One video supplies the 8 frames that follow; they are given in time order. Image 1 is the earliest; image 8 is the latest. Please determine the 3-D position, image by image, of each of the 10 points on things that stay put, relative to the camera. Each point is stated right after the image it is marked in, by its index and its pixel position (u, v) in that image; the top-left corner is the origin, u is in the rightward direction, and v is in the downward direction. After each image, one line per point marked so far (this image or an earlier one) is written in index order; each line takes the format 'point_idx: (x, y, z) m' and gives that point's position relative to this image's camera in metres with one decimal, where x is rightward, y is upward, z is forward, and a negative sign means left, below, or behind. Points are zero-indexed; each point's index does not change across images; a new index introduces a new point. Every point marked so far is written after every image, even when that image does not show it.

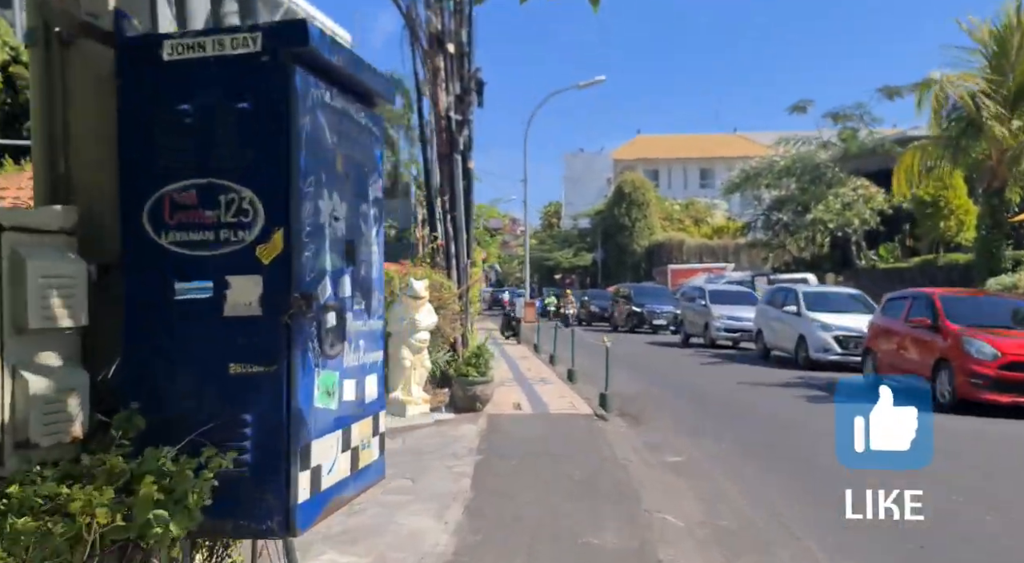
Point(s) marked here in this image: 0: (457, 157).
0: (-0.8, +1.9, +12.0) m
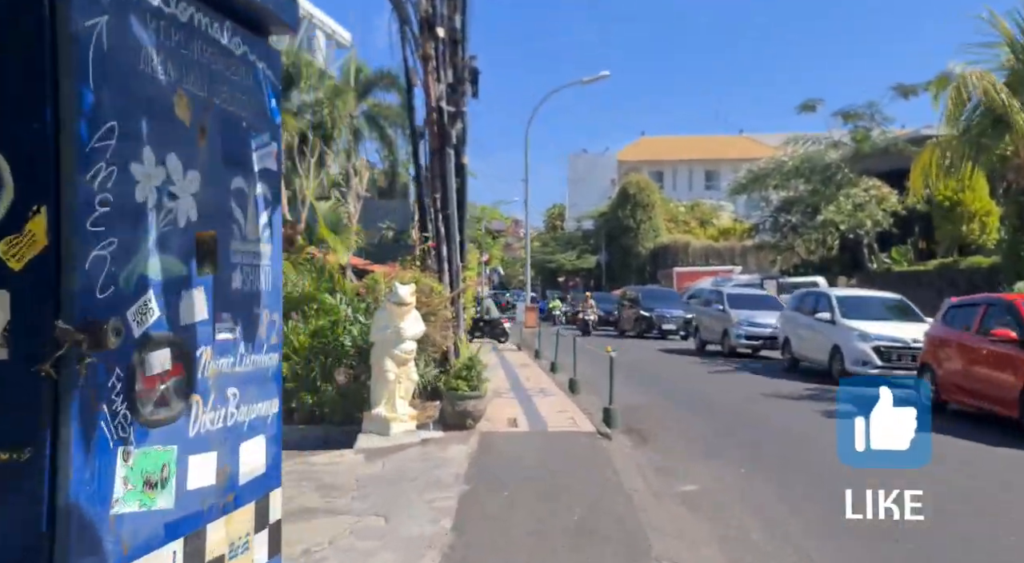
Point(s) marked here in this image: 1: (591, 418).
0: (-0.9, +1.8, +11.2) m
1: (+1.0, -1.8, +10.4) m
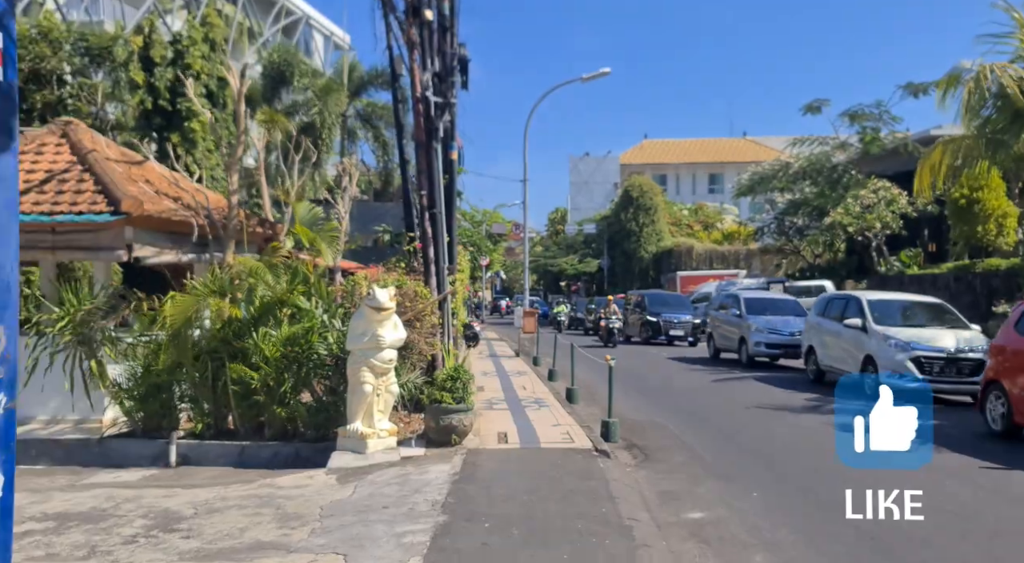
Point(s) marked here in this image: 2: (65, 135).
0: (-1.0, +1.8, +10.4) m
1: (+0.9, -1.8, +9.7) m
2: (-5.8, +1.9, +10.2) m
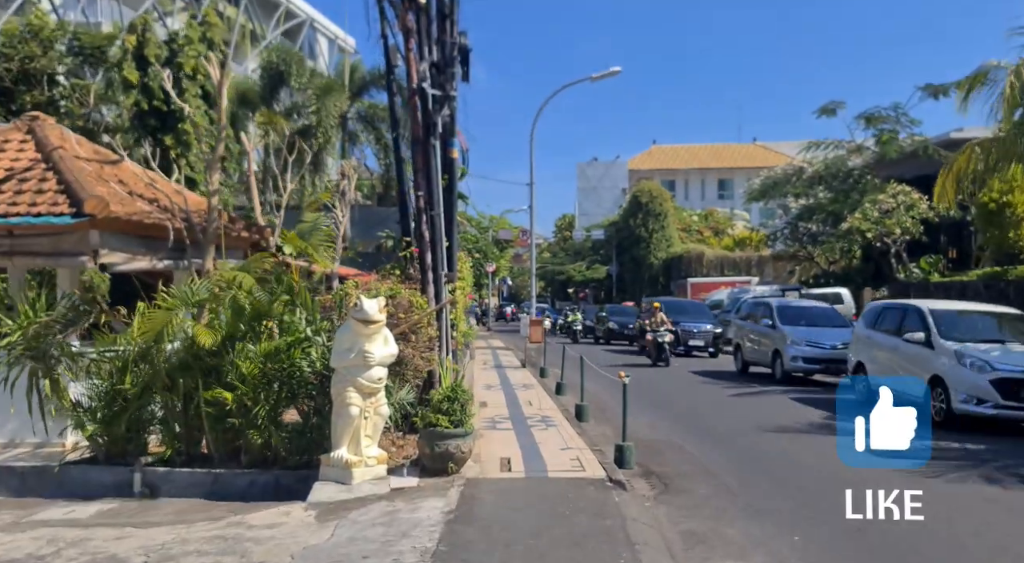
0: (-0.9, +1.7, +9.6) m
1: (+1.0, -1.9, +8.8) m
2: (-5.7, +1.8, +9.4) m
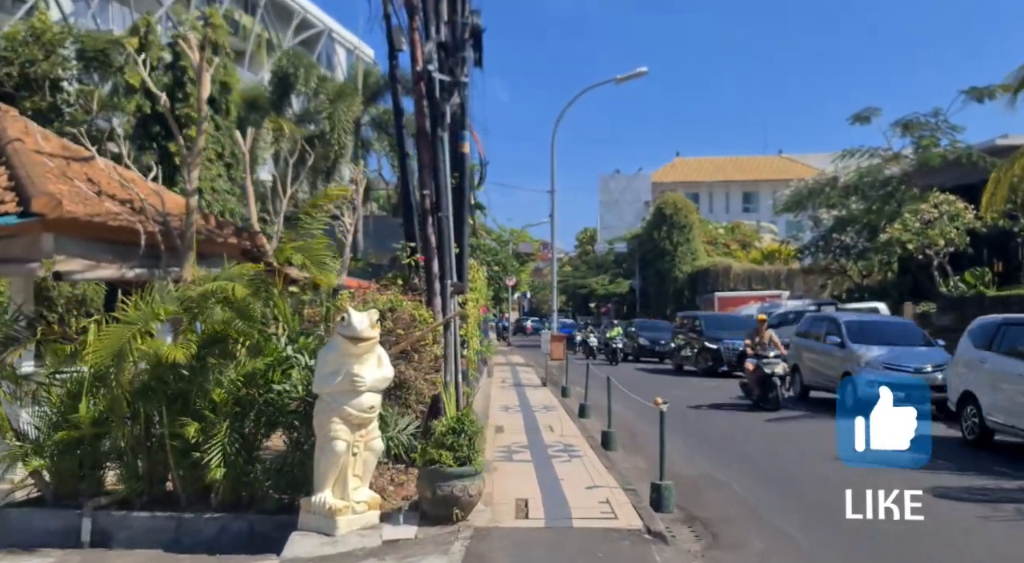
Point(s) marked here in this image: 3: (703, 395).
0: (-0.7, +1.5, +8.4) m
1: (+1.1, -2.0, +7.5) m
2: (-5.5, +1.7, +8.4) m
3: (+4.1, -2.5, +17.2) m
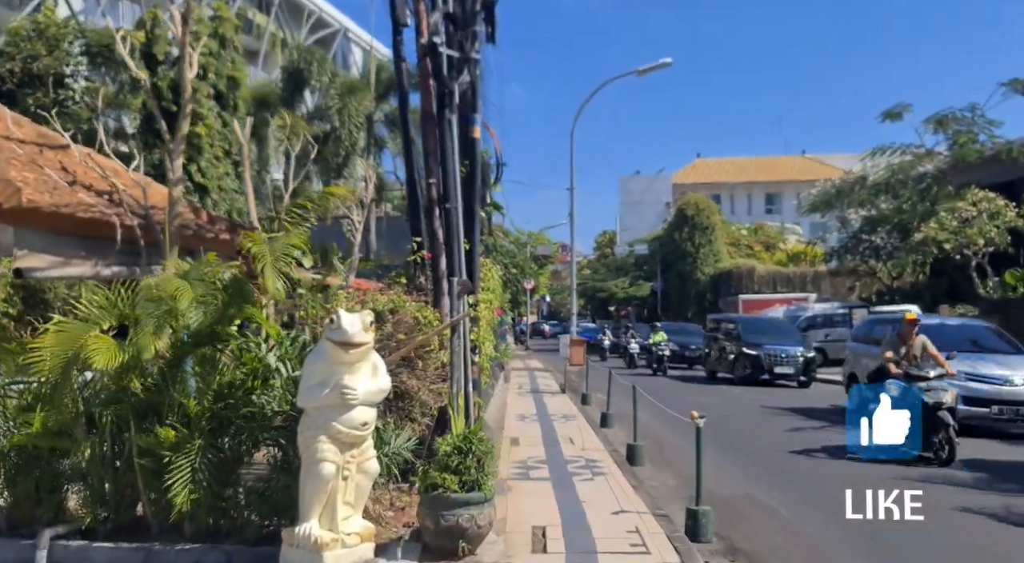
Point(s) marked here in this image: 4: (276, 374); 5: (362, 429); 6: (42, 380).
0: (-0.6, +1.6, +7.6) m
1: (+1.3, -2.0, +6.6) m
2: (-5.4, +1.7, +7.7) m
3: (+4.5, -2.5, +16.2) m
4: (-1.7, -0.7, +6.0) m
5: (-1.0, -1.0, +5.3) m
6: (-3.4, -0.7, +5.8) m
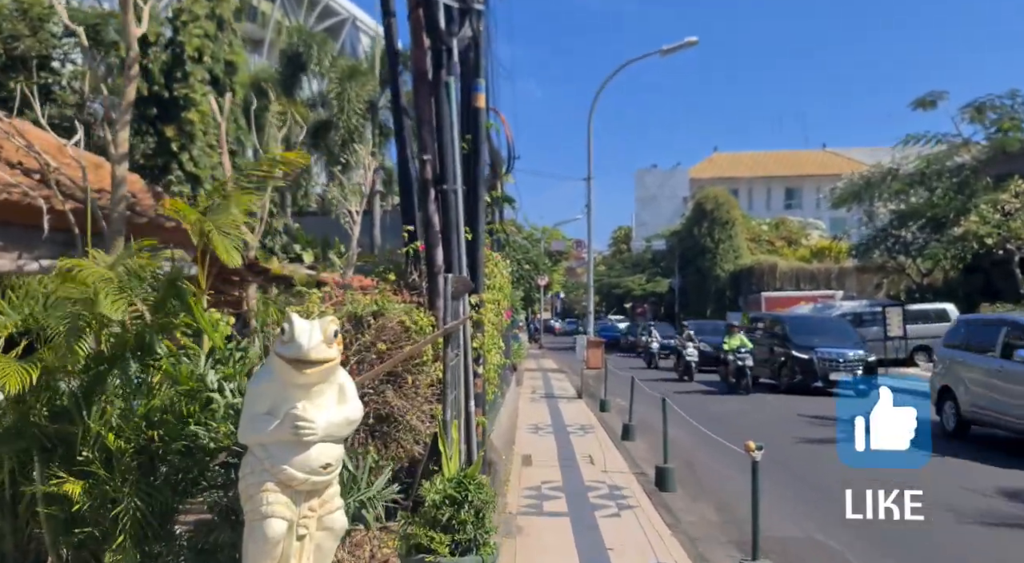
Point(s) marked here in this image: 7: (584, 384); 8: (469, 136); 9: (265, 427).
0: (-0.5, +1.6, +6.3) m
1: (+1.3, -2.0, +5.3) m
2: (-5.3, +1.7, +6.5) m
3: (+4.7, -2.4, +14.9) m
4: (-1.7, -0.7, +4.7) m
5: (-1.0, -1.0, +4.0) m
6: (-3.4, -0.7, +4.6) m
7: (+1.6, -2.3, +17.7) m
8: (-0.4, +1.3, +7.1) m
9: (-1.3, -0.7, +4.0) m
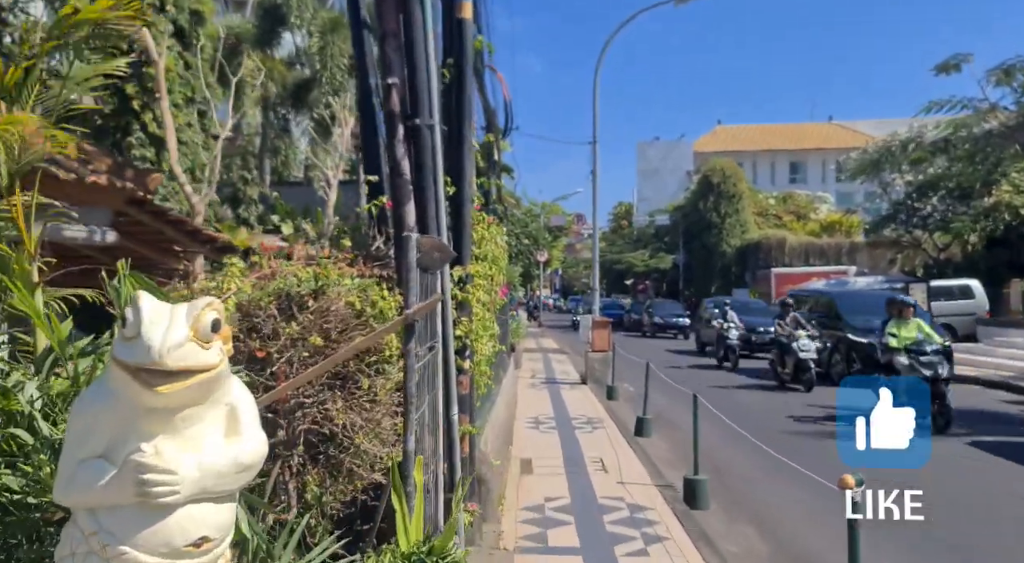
0: (-0.5, +1.8, +4.6) m
1: (+1.3, -1.8, +3.7) m
2: (-5.3, +1.9, +4.8) m
3: (+4.7, -2.0, +13.3) m
4: (-1.7, -0.5, +3.1) m
5: (-1.0, -0.8, +2.4) m
6: (-3.4, -0.6, +3.0) m
7: (+1.5, -1.8, +16.2) m
8: (-0.4, +1.5, +5.4) m
9: (-1.3, -0.6, +2.4) m
